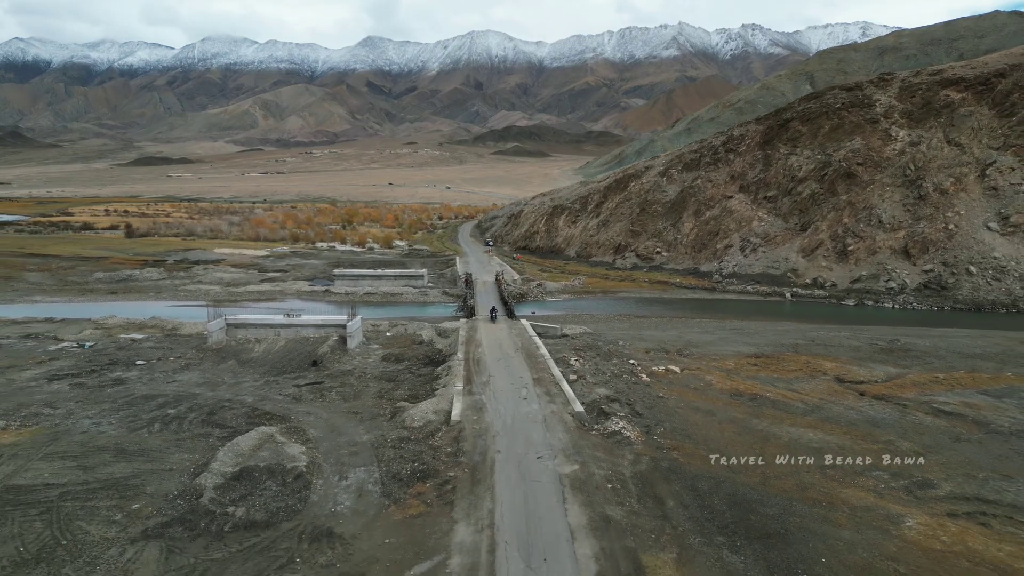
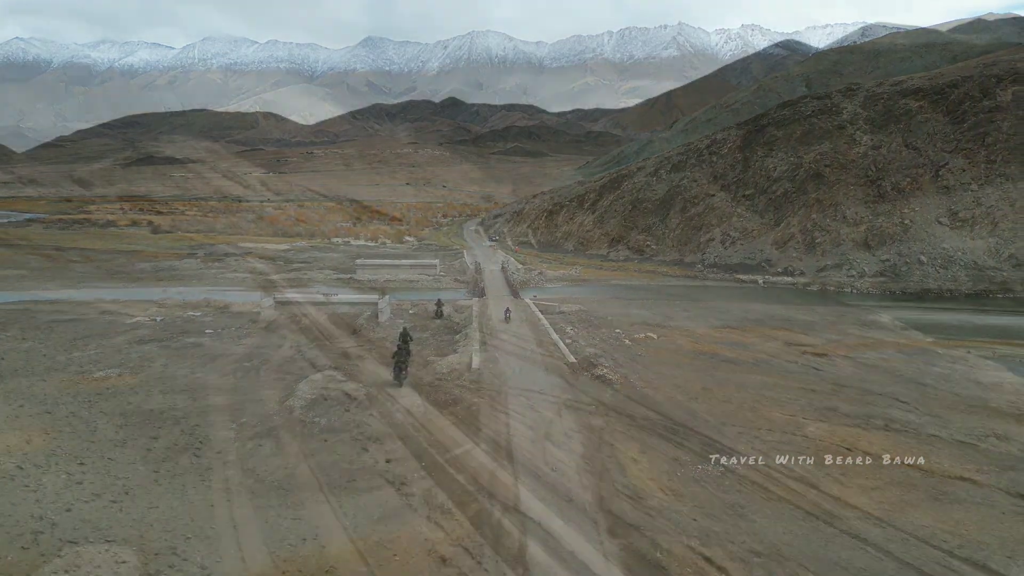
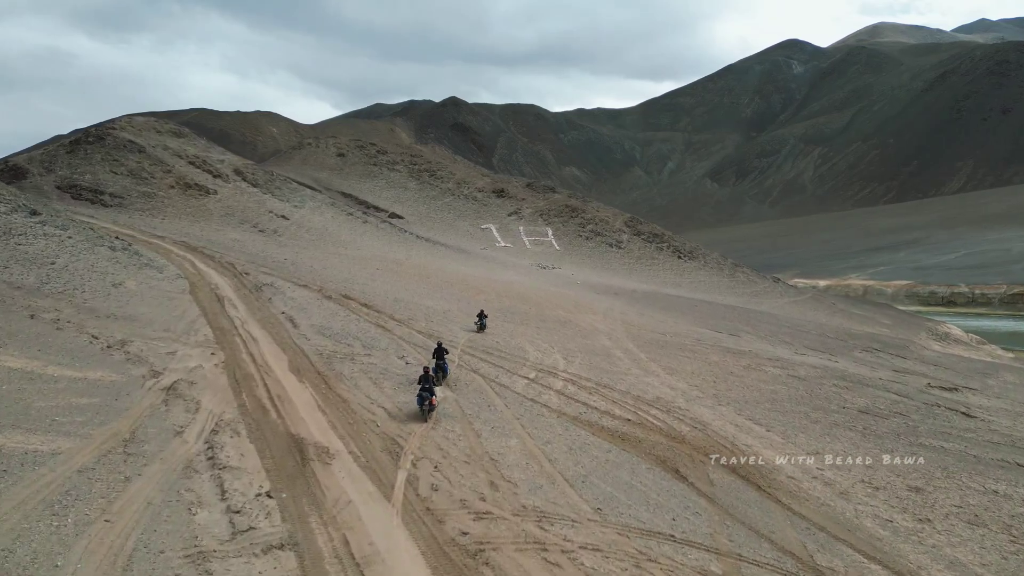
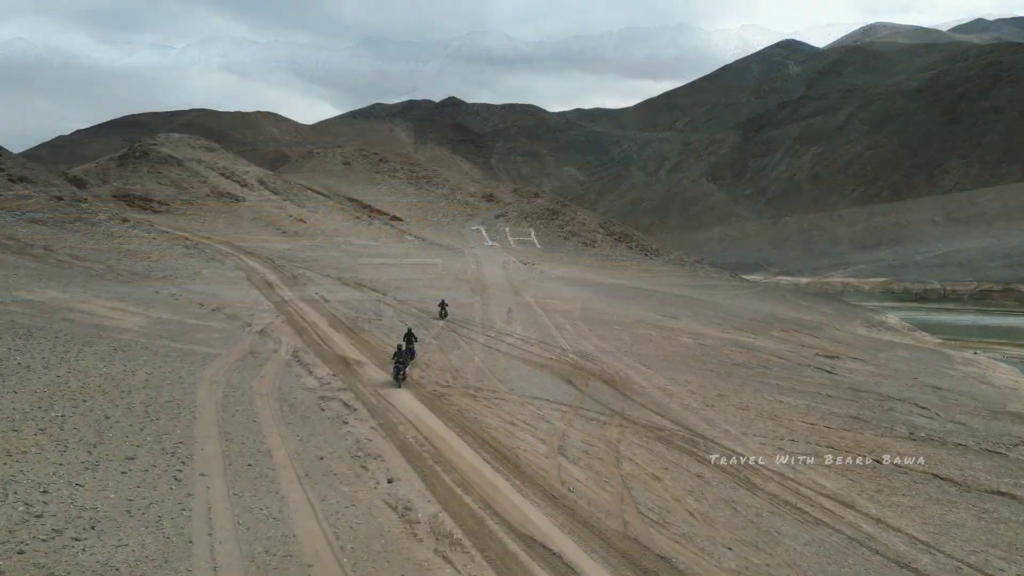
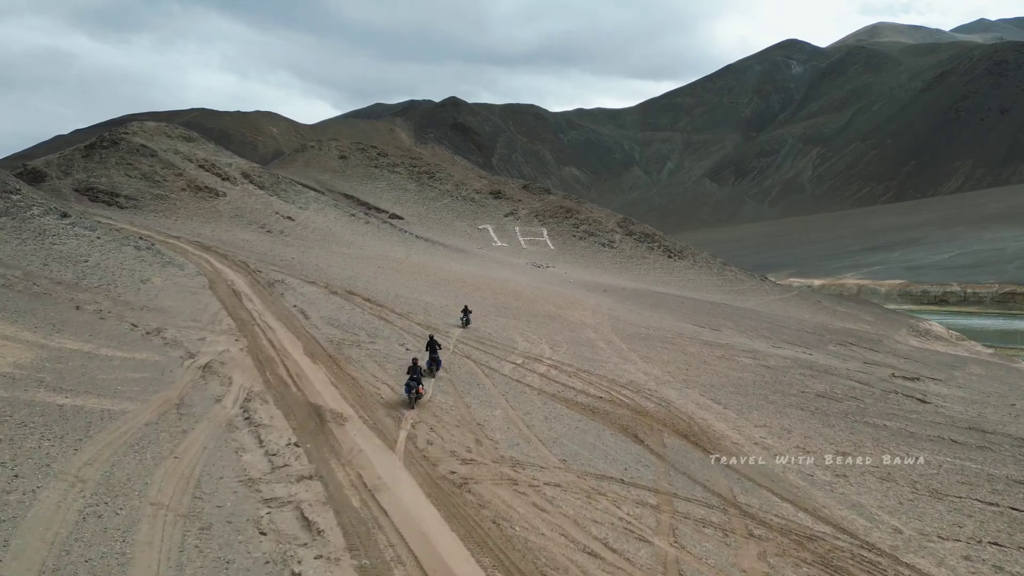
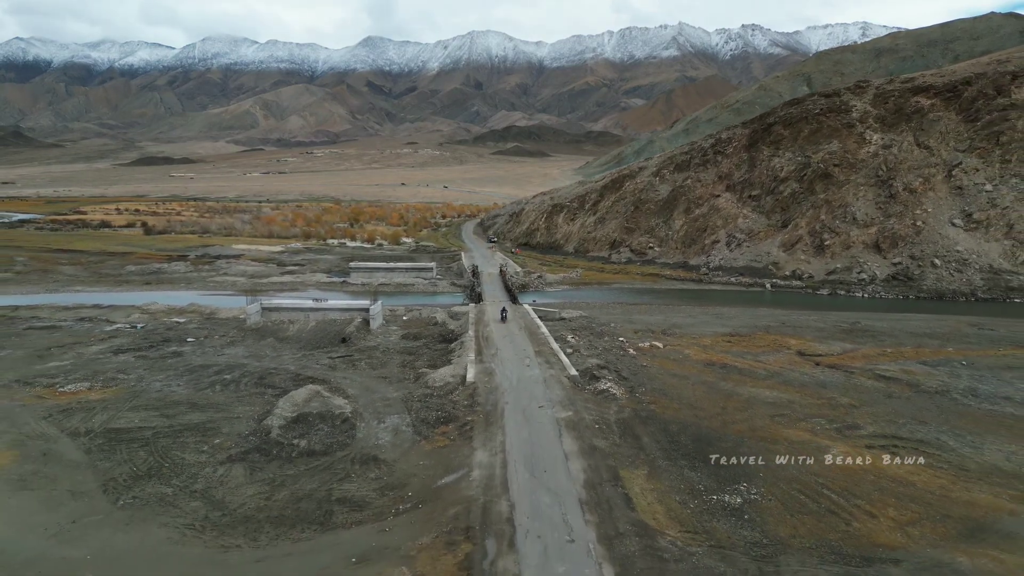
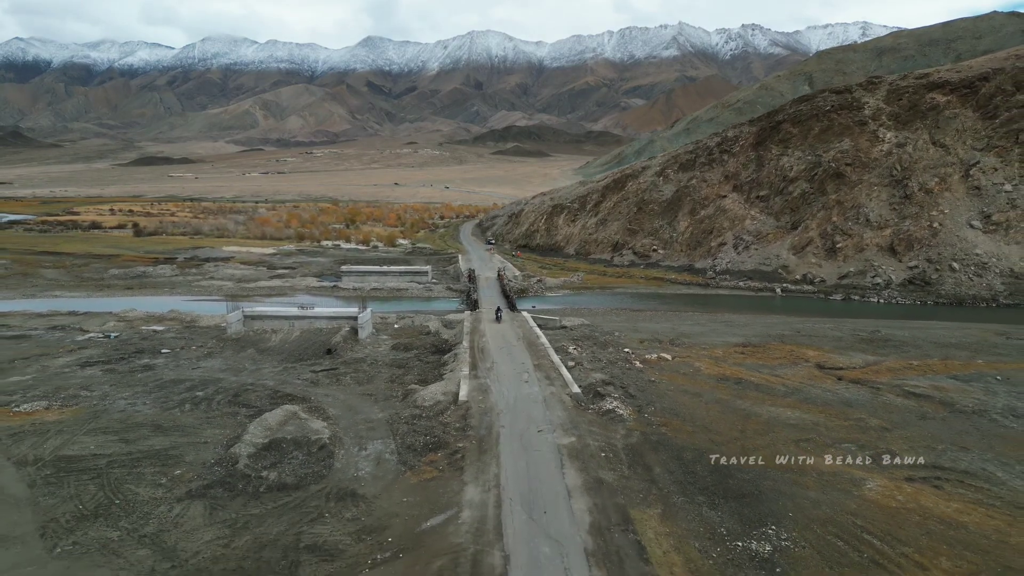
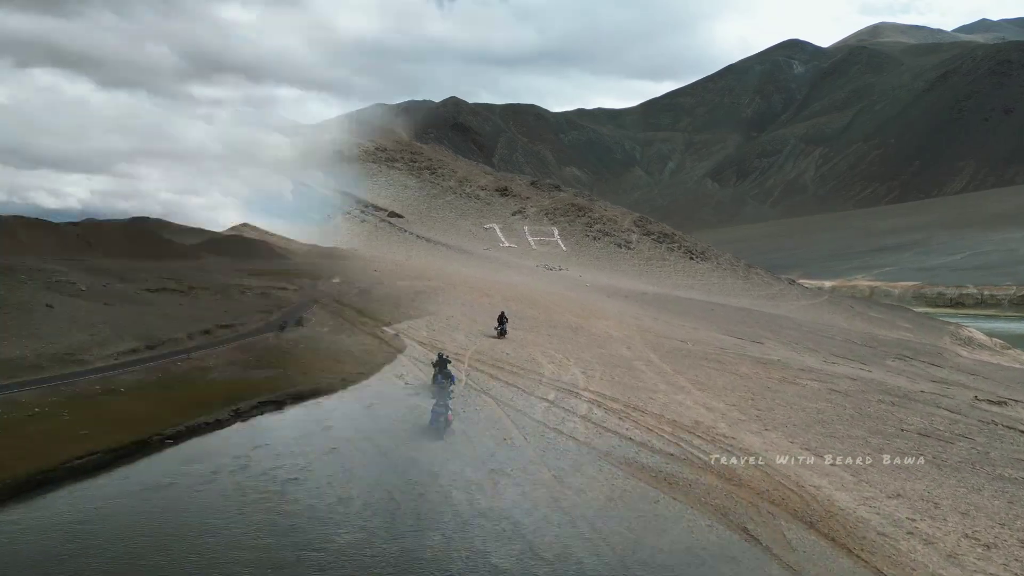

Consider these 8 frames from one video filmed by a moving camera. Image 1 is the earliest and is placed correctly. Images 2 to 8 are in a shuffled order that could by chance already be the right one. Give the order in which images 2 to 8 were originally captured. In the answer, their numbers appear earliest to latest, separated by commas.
7, 6, 2, 4, 5, 3, 8
